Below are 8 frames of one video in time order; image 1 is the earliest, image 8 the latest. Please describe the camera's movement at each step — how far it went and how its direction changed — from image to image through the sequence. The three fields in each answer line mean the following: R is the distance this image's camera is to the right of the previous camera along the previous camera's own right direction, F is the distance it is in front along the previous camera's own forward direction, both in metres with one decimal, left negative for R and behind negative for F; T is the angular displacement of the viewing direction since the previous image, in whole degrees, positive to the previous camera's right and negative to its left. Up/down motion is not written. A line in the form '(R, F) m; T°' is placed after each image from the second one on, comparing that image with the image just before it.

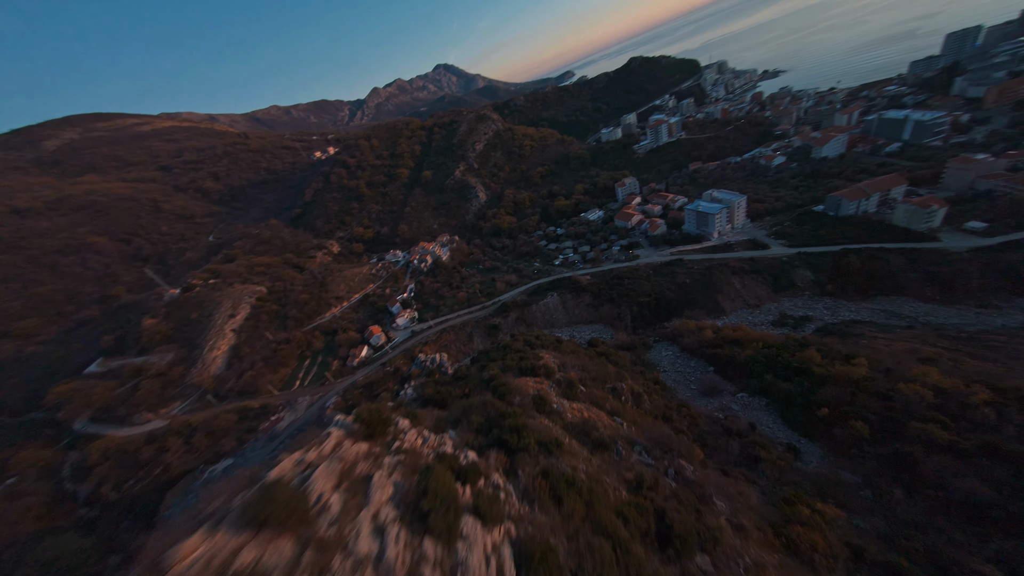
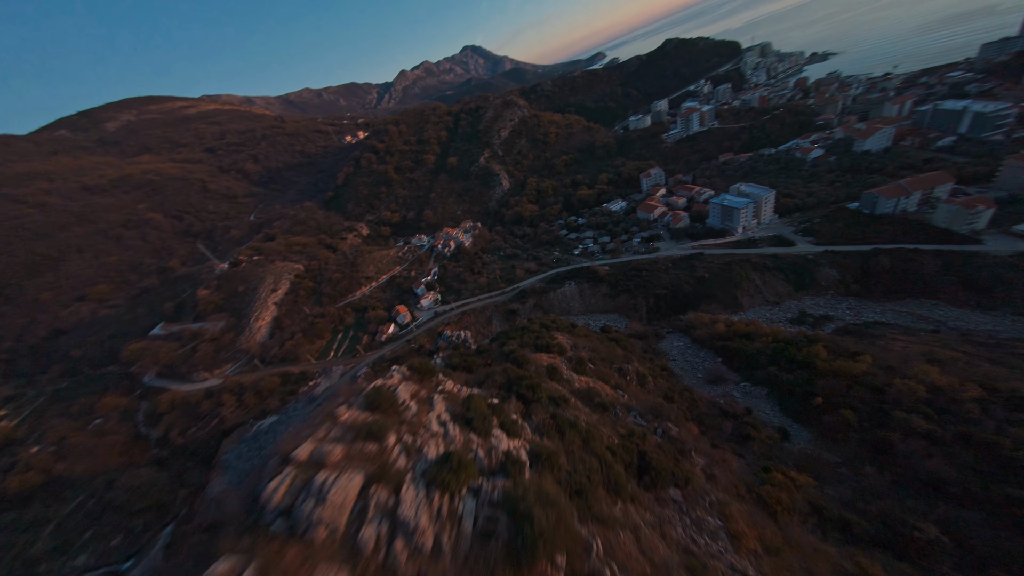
(0.0, -0.8) m; -3°
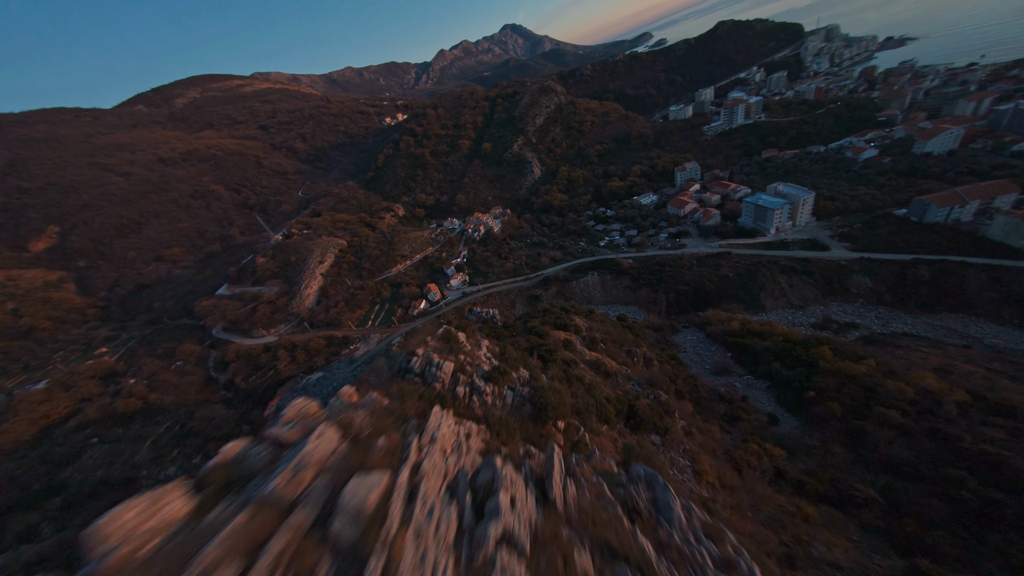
(-0.1, -1.2) m; -4°
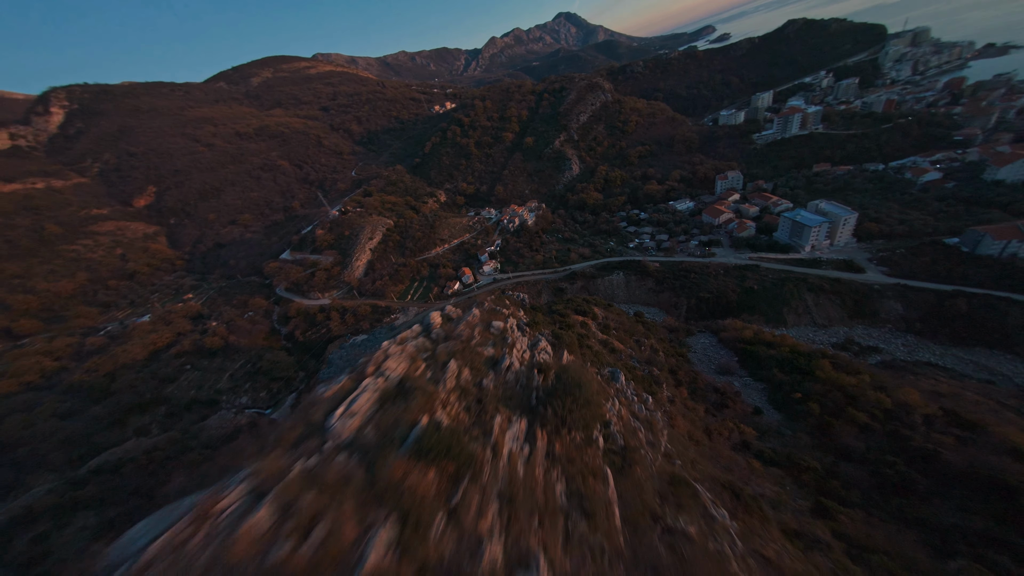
(-0.1, -1.7) m; -5°
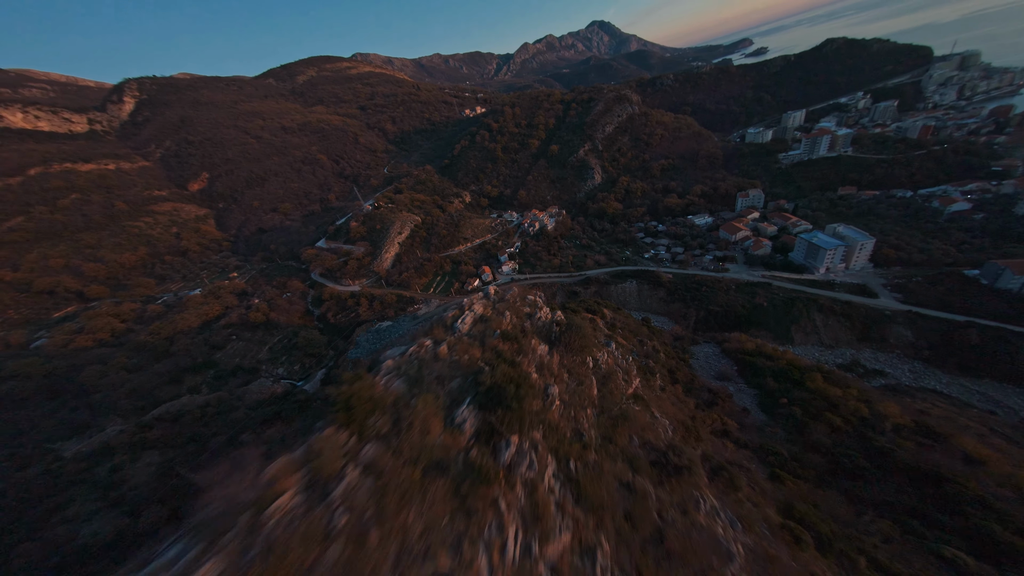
(-0.2, -1.4) m; -3°
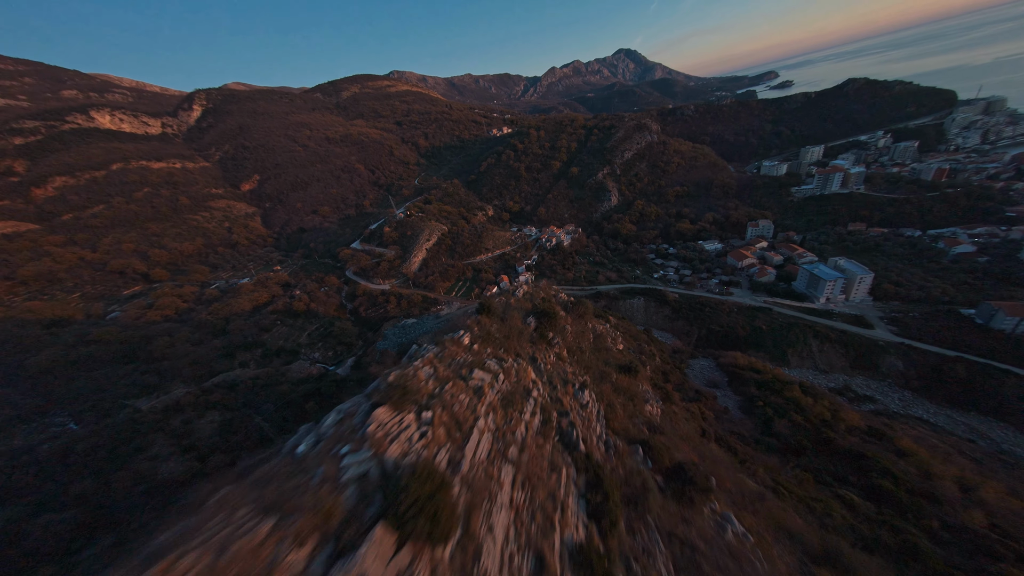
(-0.3, -2.2) m; -2°
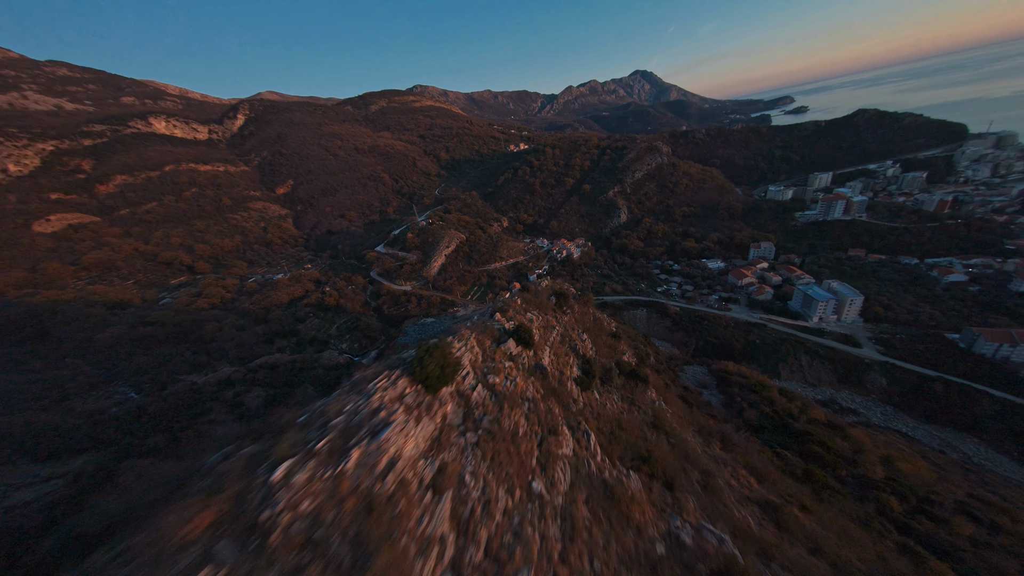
(-0.4, -2.2) m; -2°
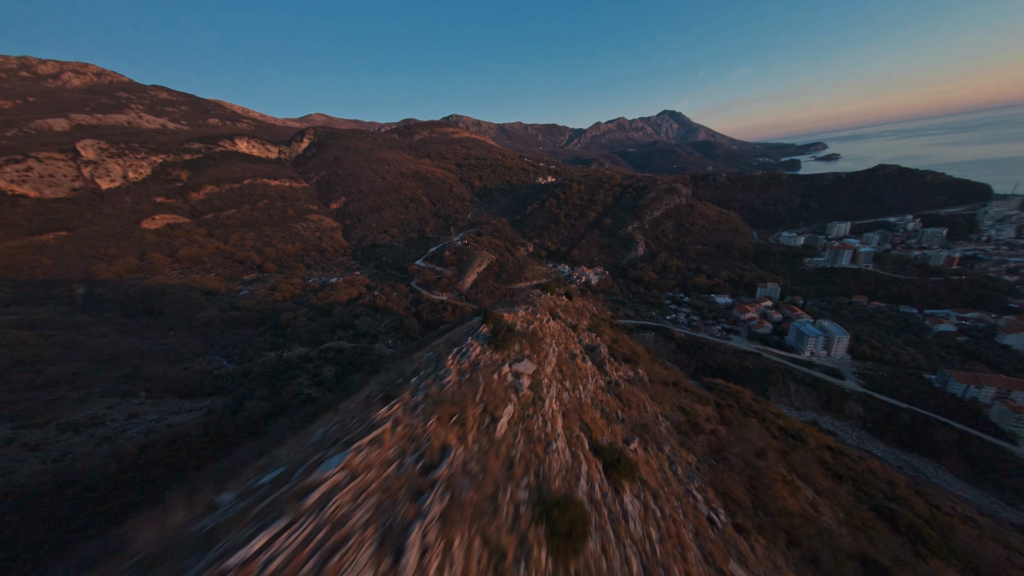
(-1.1, -4.4) m; -3°
